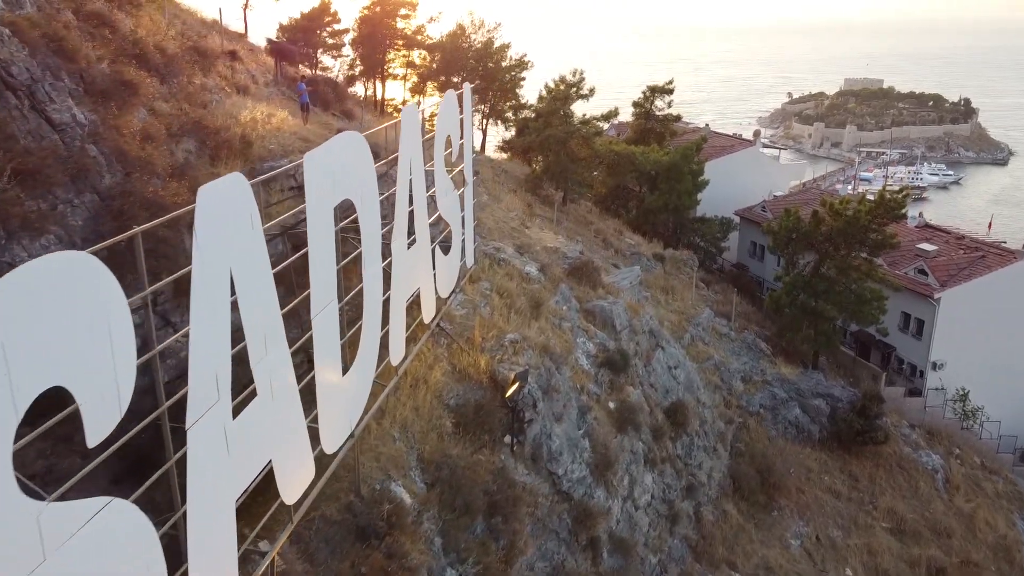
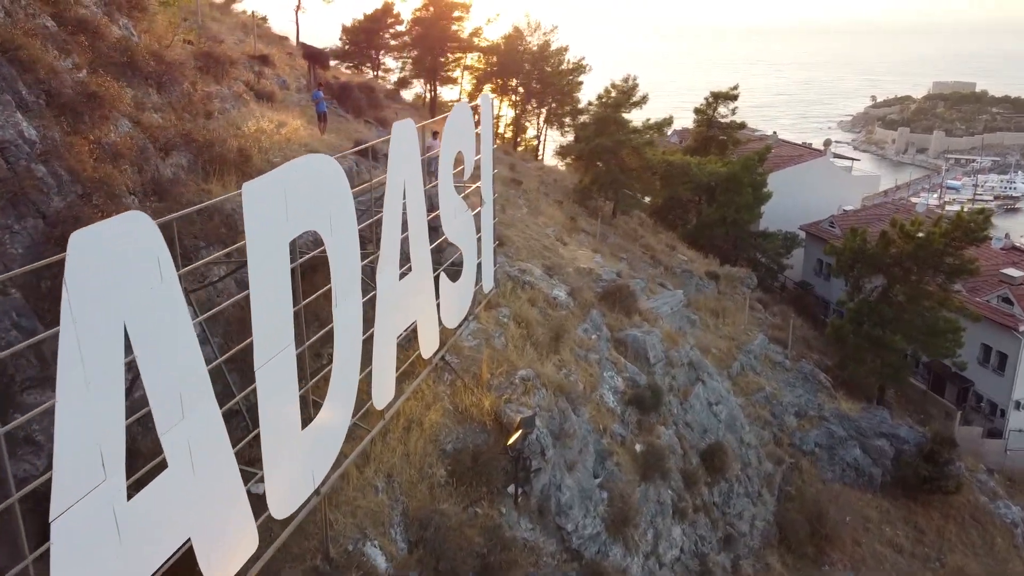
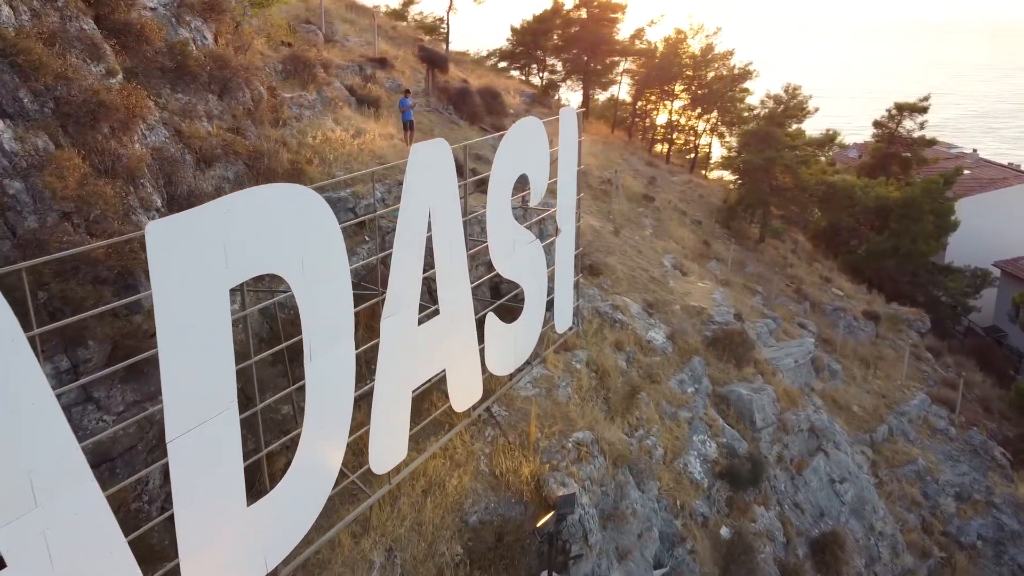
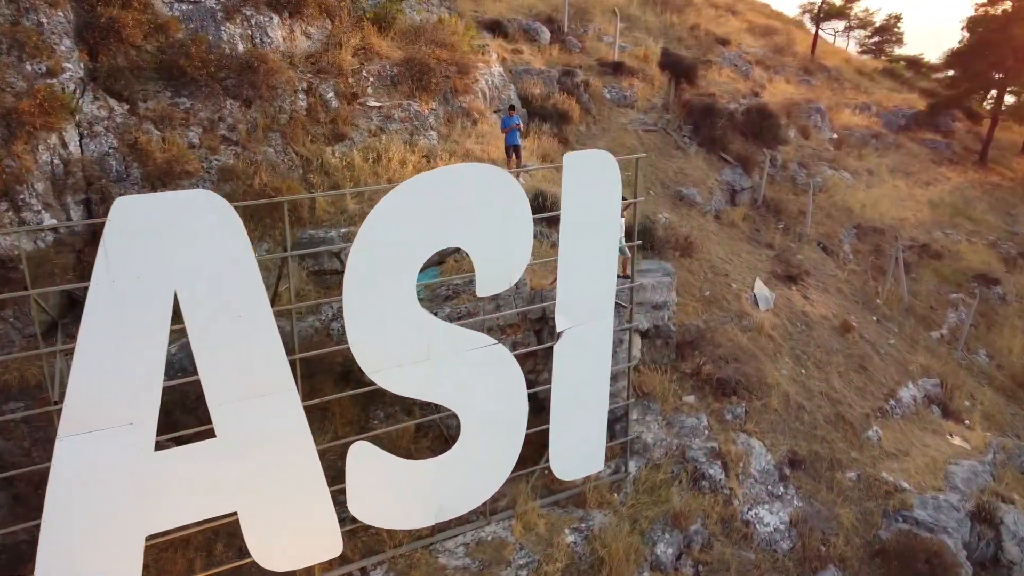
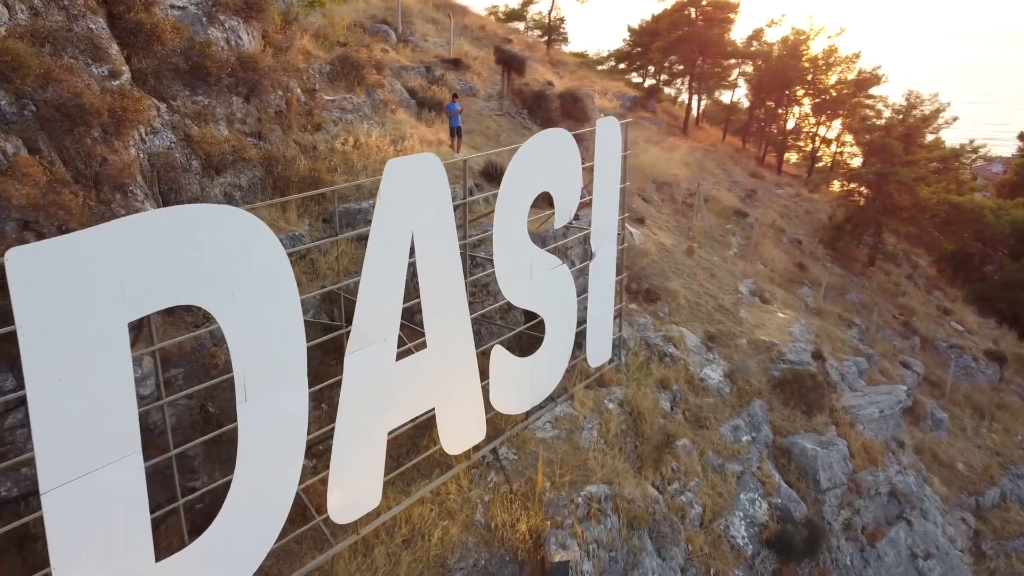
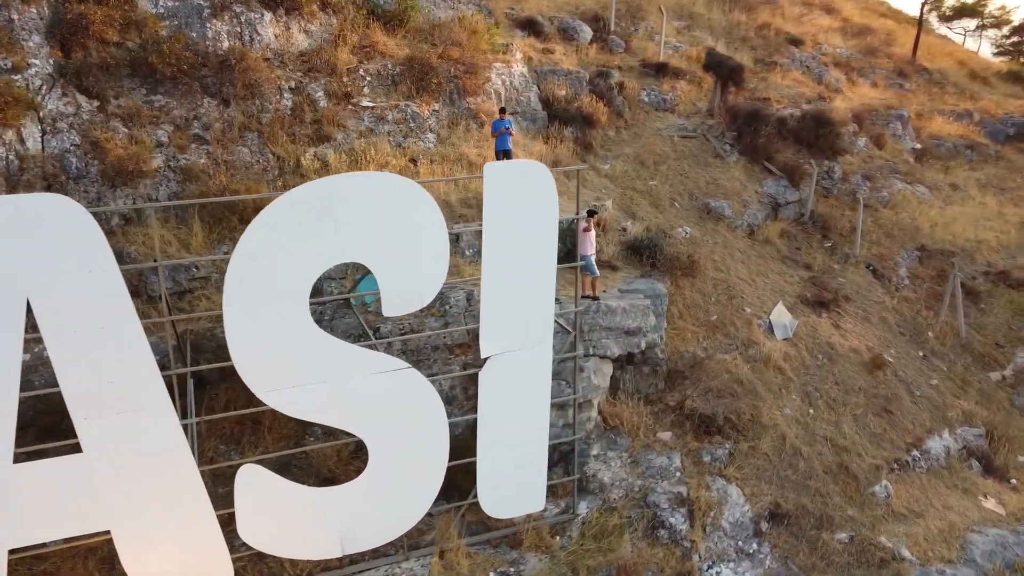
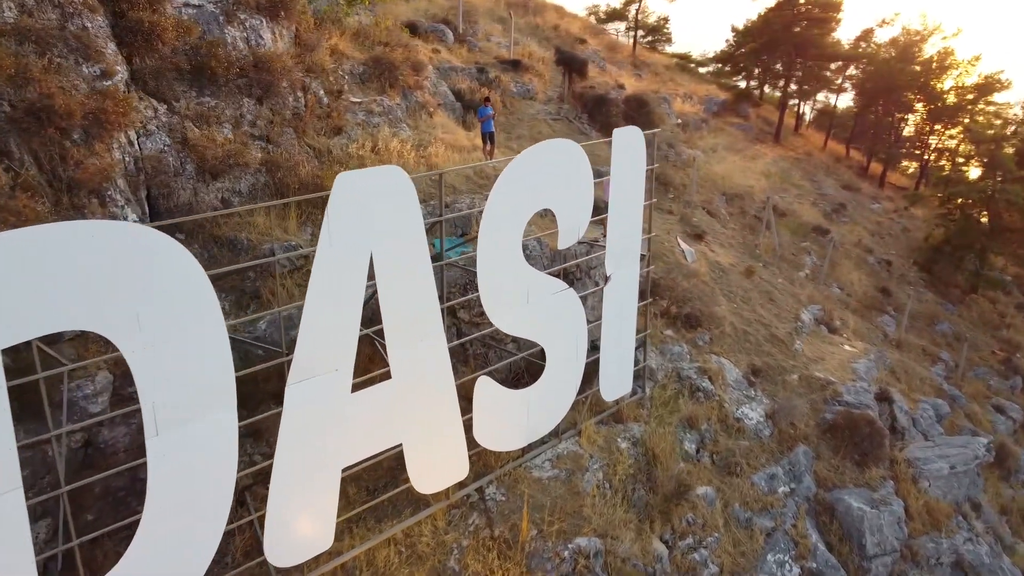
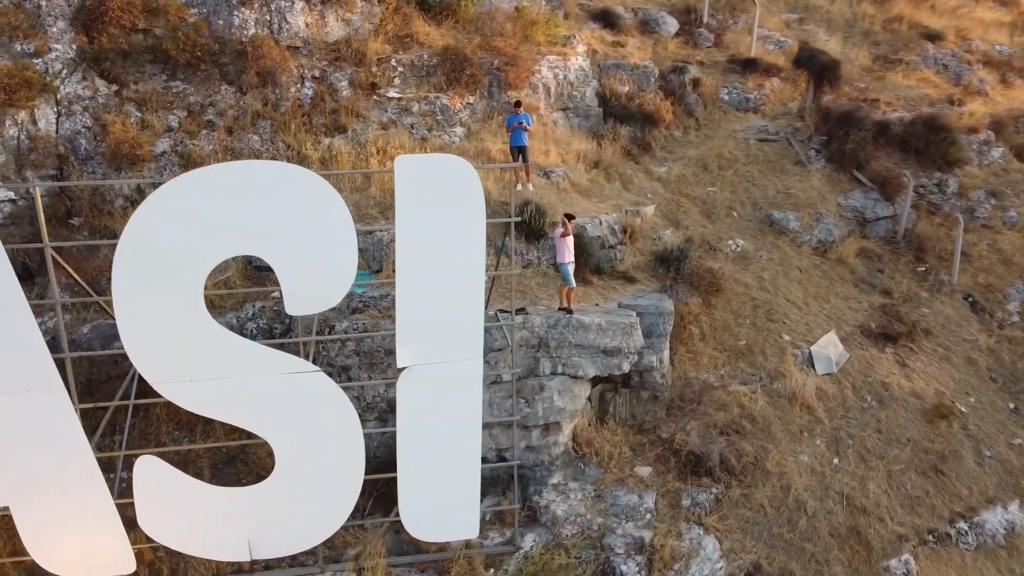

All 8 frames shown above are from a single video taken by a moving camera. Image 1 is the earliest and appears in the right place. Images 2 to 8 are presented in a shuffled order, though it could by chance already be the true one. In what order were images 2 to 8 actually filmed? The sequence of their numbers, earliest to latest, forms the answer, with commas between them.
2, 3, 5, 7, 4, 6, 8
